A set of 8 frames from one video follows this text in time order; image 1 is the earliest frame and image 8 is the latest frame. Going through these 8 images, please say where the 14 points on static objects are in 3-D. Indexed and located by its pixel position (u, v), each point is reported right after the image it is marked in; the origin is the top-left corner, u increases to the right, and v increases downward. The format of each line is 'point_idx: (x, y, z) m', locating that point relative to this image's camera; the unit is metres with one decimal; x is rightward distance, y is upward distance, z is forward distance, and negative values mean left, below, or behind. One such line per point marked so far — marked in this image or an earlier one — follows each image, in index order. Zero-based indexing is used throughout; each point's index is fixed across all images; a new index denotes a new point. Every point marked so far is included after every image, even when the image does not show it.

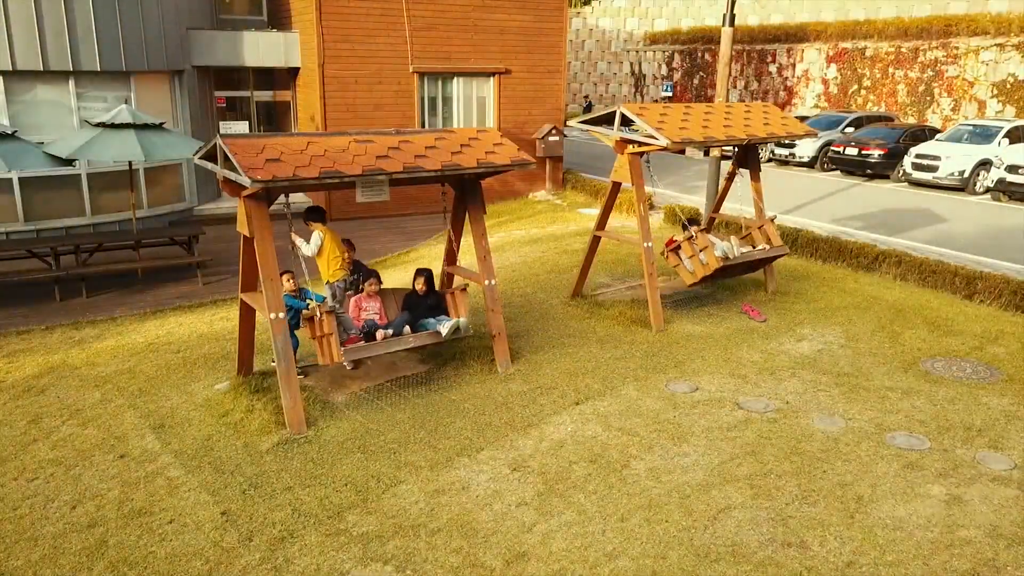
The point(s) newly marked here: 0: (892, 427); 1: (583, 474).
0: (+4.4, -1.6, +5.4) m
1: (+0.8, -2.0, +4.9) m
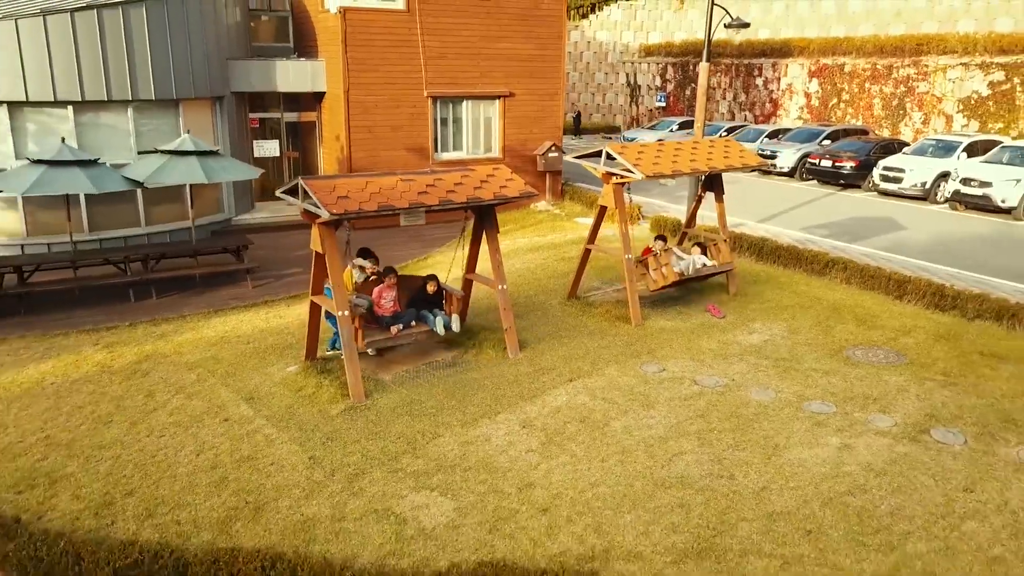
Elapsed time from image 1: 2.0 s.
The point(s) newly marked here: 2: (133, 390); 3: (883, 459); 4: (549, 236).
0: (+4.6, -1.7, +7.0) m
1: (+0.9, -2.1, +6.6) m
2: (-6.4, -1.7, +7.7) m
3: (+4.9, -2.2, +6.1) m
4: (+1.2, +1.6, +13.7) m
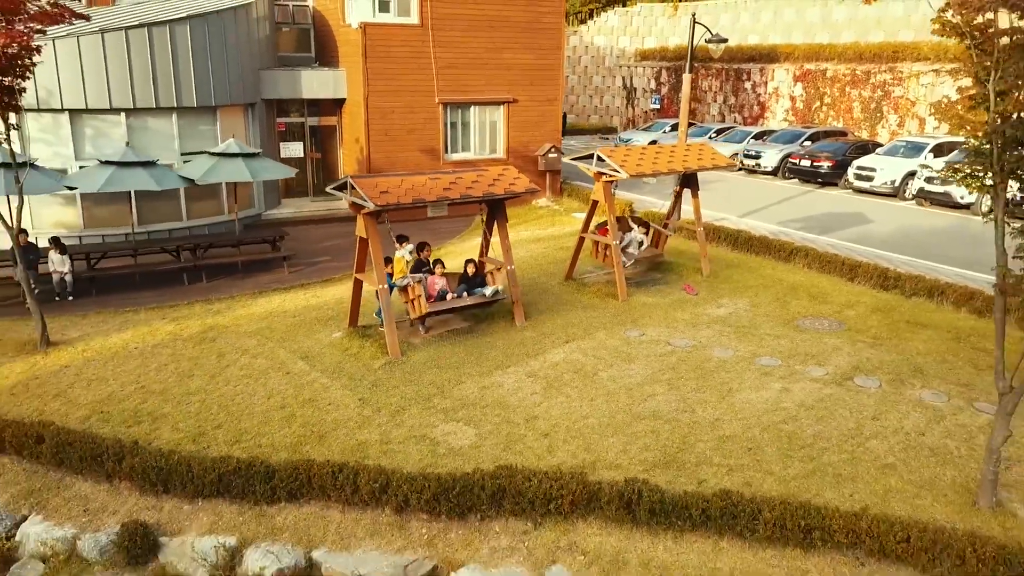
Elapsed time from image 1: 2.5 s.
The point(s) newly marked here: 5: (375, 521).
0: (+4.7, -1.2, +8.6) m
1: (+1.0, -1.6, +8.1) m
2: (-6.3, -1.3, +9.3) m
3: (+5.0, -1.8, +7.7) m
4: (+1.3, +2.0, +15.3) m
5: (-2.0, -3.3, +6.5) m
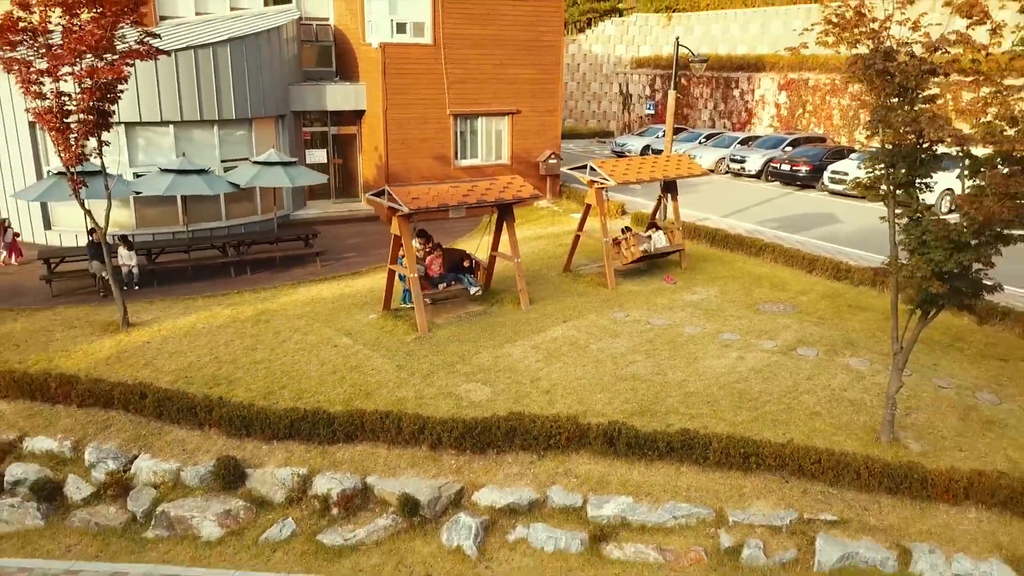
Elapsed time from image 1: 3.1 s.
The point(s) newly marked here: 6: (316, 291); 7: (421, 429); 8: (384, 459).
0: (+4.9, -1.0, +10.4) m
1: (+1.2, -1.4, +10.0) m
2: (-6.1, -1.1, +11.2) m
3: (+5.2, -1.6, +9.5) m
4: (+1.5, +2.3, +17.1) m
5: (-1.8, -3.1, +8.3) m
6: (-5.7, -0.1, +13.1) m
7: (-1.7, -2.6, +8.3) m
8: (-2.3, -3.1, +8.4) m
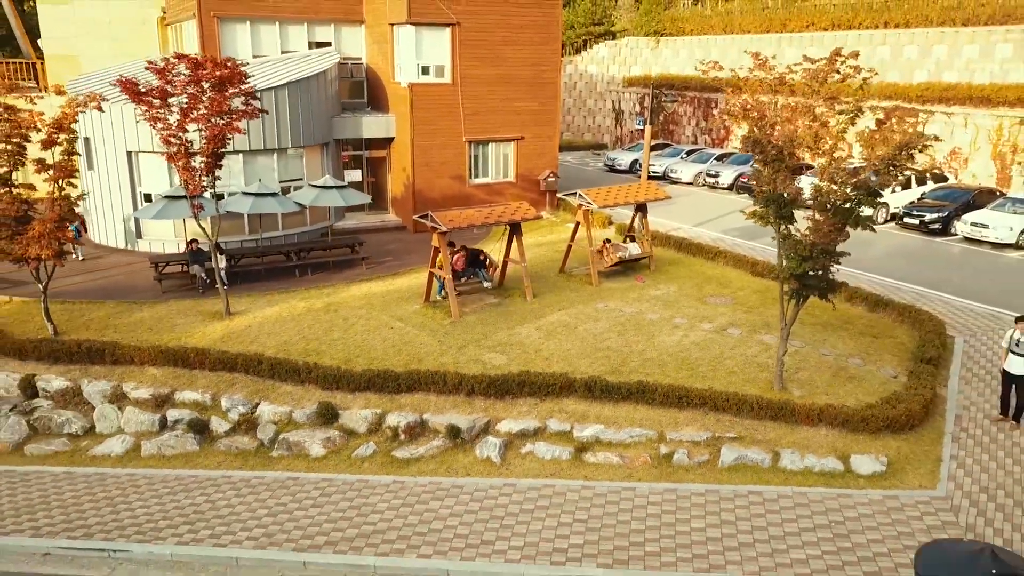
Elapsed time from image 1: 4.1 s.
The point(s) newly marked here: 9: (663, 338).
0: (+5.2, -0.9, +14.1) m
1: (+1.5, -1.3, +13.7) m
2: (-5.9, -1.0, +14.8) m
3: (+5.5, -1.5, +13.2) m
4: (+1.7, +2.4, +20.8) m
5: (-1.5, -3.0, +12.0) m
6: (-5.4, 0.0, +16.7) m
7: (-1.4, -2.5, +12.0) m
8: (-2.1, -3.1, +12.1) m
9: (+4.5, -1.5, +13.2) m
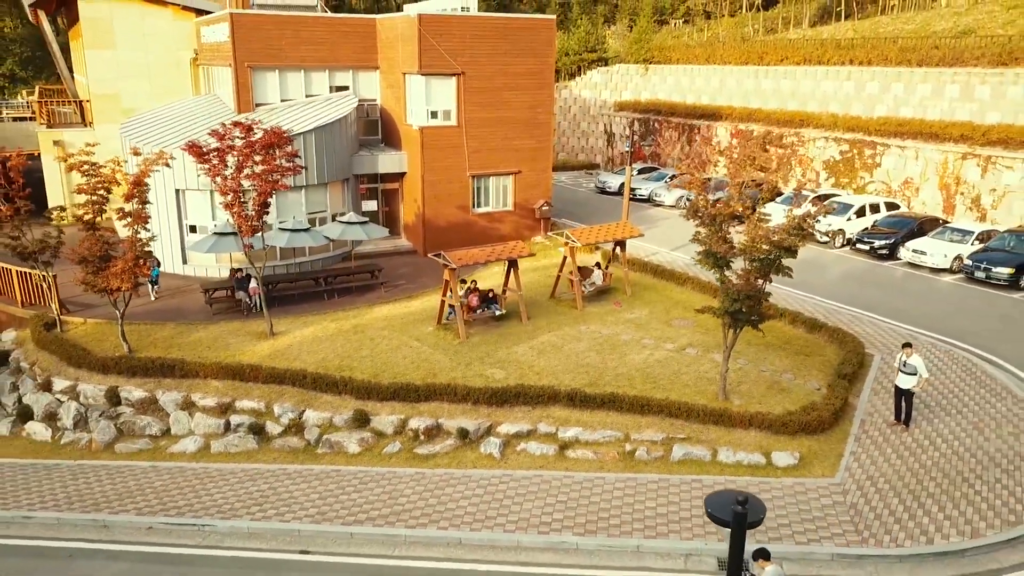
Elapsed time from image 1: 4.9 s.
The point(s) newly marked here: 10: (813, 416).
0: (+5.1, -1.9, +17.1) m
1: (+1.4, -2.3, +16.6) m
2: (-5.9, -2.0, +17.8) m
3: (+5.4, -2.5, +16.1) m
4: (+1.6, +1.4, +23.7) m
5: (-1.6, -4.0, +15.0) m
6: (-5.5, -1.0, +19.7) m
7: (-1.5, -3.5, +14.9) m
8: (-2.1, -4.1, +15.0) m
9: (+4.4, -2.5, +16.1) m
10: (+9.1, -3.9, +13.5) m
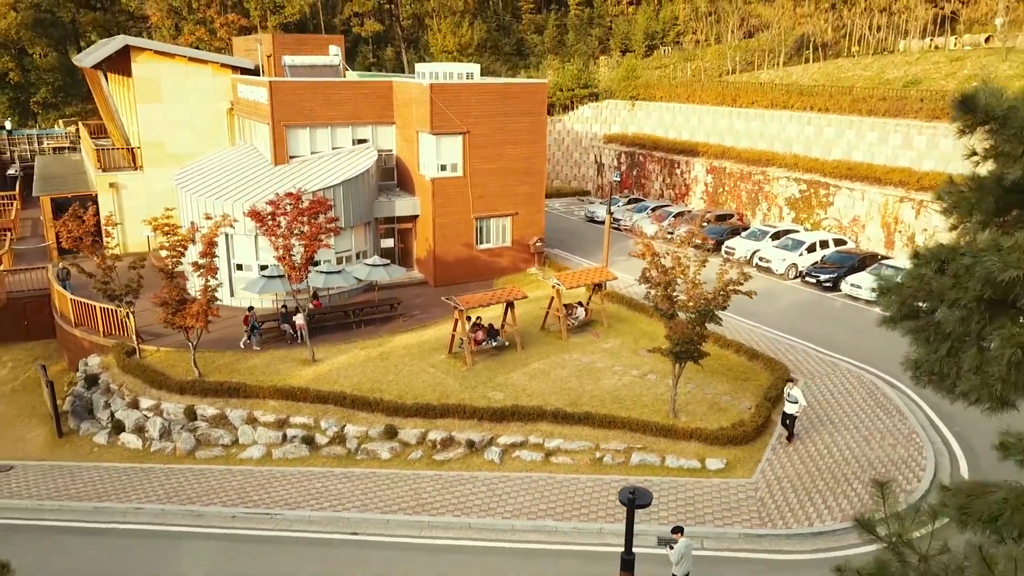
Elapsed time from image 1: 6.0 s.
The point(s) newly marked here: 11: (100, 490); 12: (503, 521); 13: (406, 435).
0: (+4.9, -3.6, +21.2) m
1: (+1.3, -4.0, +20.7) m
2: (-6.1, -3.7, +21.9) m
3: (+5.3, -4.2, +20.2) m
4: (+1.5, -0.3, +27.8) m
5: (-1.7, -5.7, +19.1) m
6: (-5.6, -2.7, +23.8) m
7: (-1.6, -5.3, +19.0) m
8: (-2.3, -5.8, +19.1) m
9: (+4.2, -4.2, +20.2) m
10: (+9.0, -5.6, +17.7) m
11: (-16.3, -8.0, +17.8) m
12: (-0.3, -8.0, +15.4) m
13: (-4.5, -6.3, +19.0) m
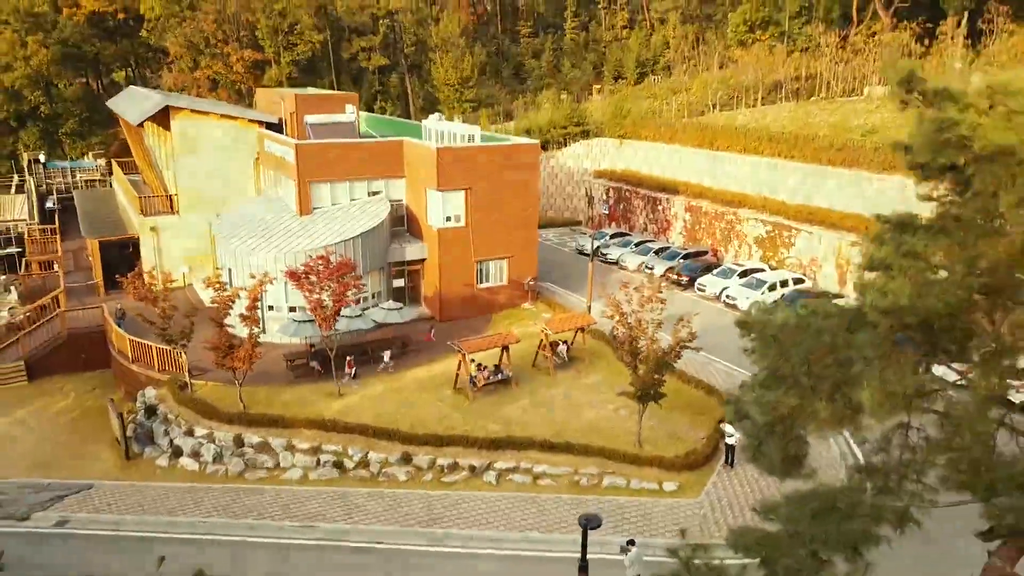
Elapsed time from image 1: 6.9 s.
0: (+4.6, -6.3, +25.2) m
1: (+1.0, -6.7, +24.8) m
2: (-6.4, -6.4, +25.9) m
3: (+5.0, -6.9, +24.3) m
4: (+1.2, -3.0, +31.9) m
5: (-2.0, -8.4, +23.1) m
6: (-5.9, -5.4, +27.8) m
7: (-1.9, -7.9, +23.1) m
8: (-2.6, -8.4, +23.1) m
9: (+4.0, -6.9, +24.3) m
10: (+8.7, -8.3, +21.7) m
11: (-16.6, -10.6, +21.8) m
12: (-0.6, -10.6, +19.5) m
13: (-4.8, -8.9, +23.1) m
